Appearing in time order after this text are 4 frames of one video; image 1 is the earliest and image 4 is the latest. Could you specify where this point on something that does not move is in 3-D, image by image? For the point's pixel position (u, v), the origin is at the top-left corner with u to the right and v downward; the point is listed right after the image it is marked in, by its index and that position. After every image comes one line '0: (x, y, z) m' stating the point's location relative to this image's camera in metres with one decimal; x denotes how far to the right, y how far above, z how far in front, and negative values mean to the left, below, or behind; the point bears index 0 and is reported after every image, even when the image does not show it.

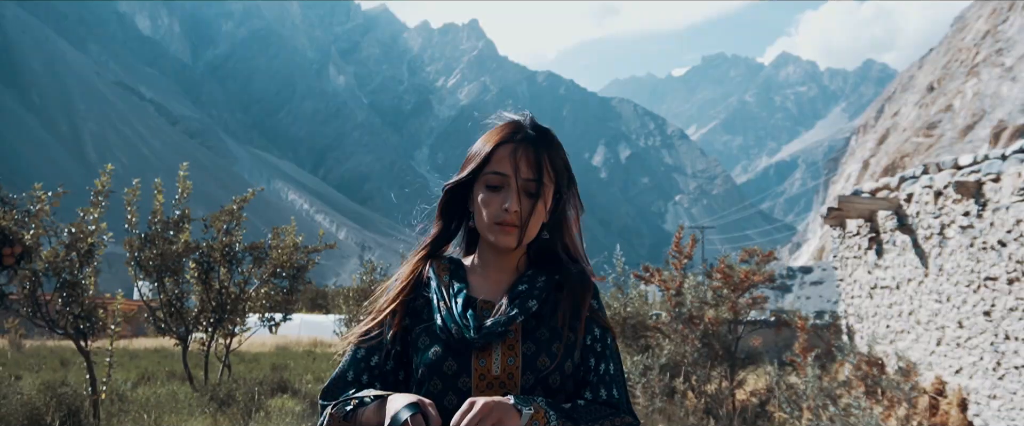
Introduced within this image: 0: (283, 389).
0: (-2.3, -1.8, +8.5) m
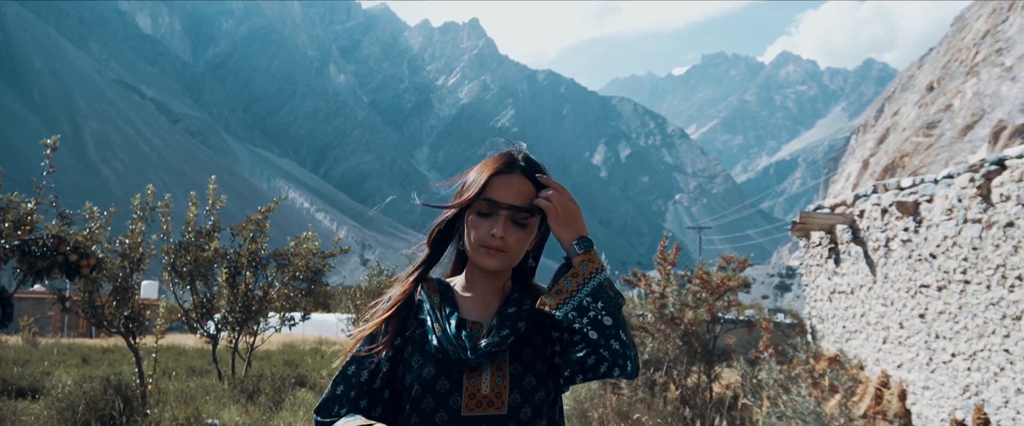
0: (-2.3, -1.9, +9.1) m
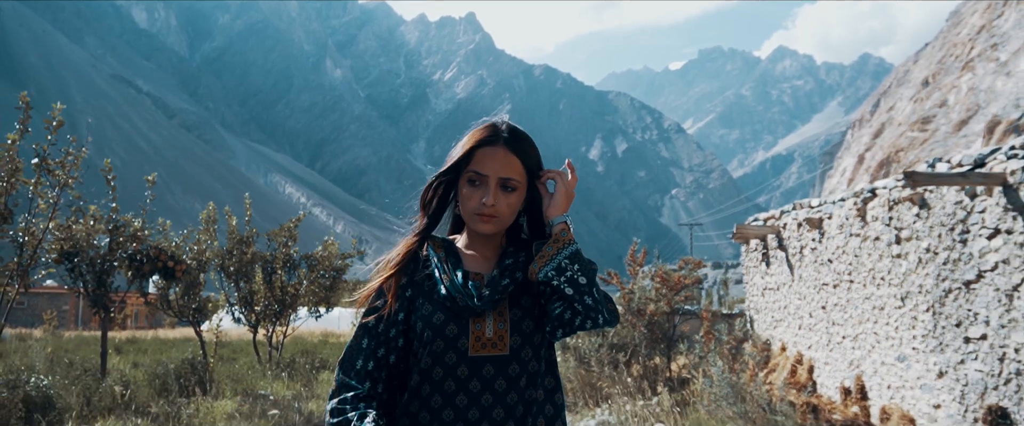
0: (-2.4, -2.0, +10.2) m
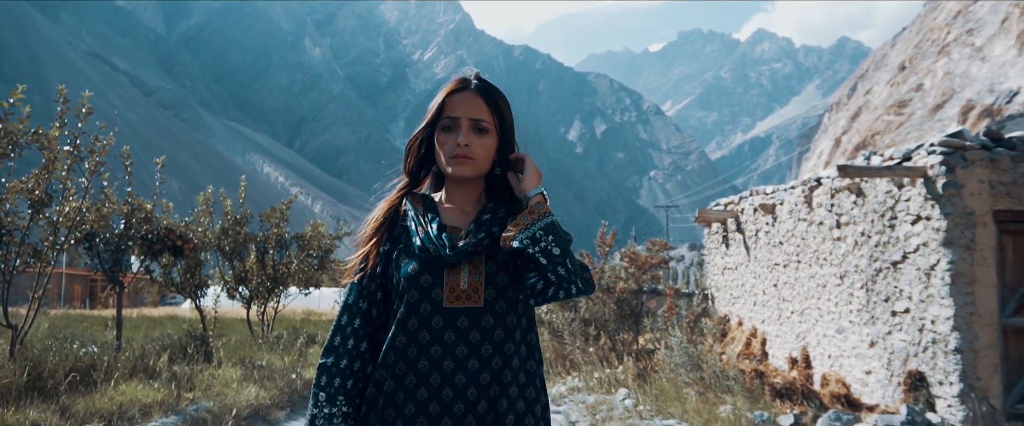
0: (-2.7, -1.7, +10.7) m
